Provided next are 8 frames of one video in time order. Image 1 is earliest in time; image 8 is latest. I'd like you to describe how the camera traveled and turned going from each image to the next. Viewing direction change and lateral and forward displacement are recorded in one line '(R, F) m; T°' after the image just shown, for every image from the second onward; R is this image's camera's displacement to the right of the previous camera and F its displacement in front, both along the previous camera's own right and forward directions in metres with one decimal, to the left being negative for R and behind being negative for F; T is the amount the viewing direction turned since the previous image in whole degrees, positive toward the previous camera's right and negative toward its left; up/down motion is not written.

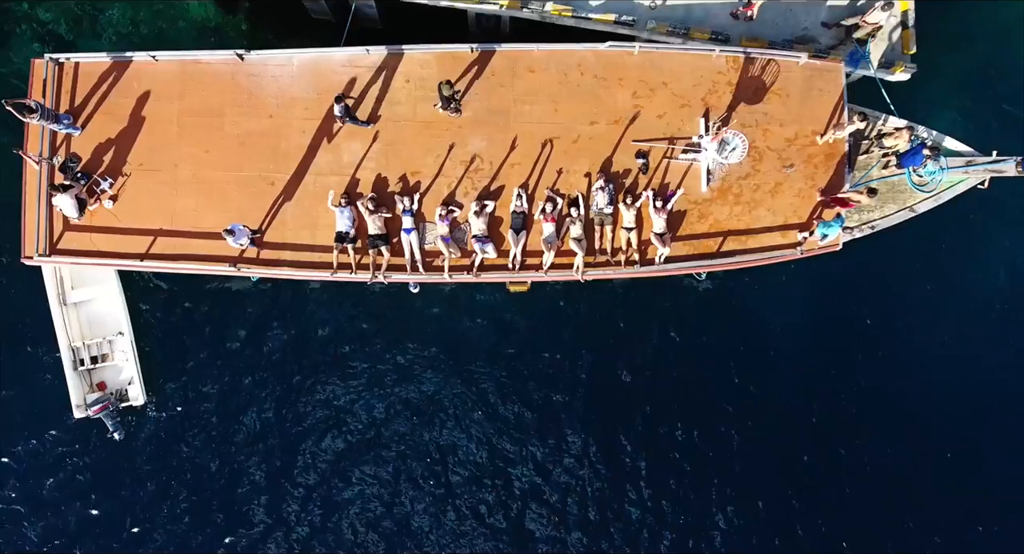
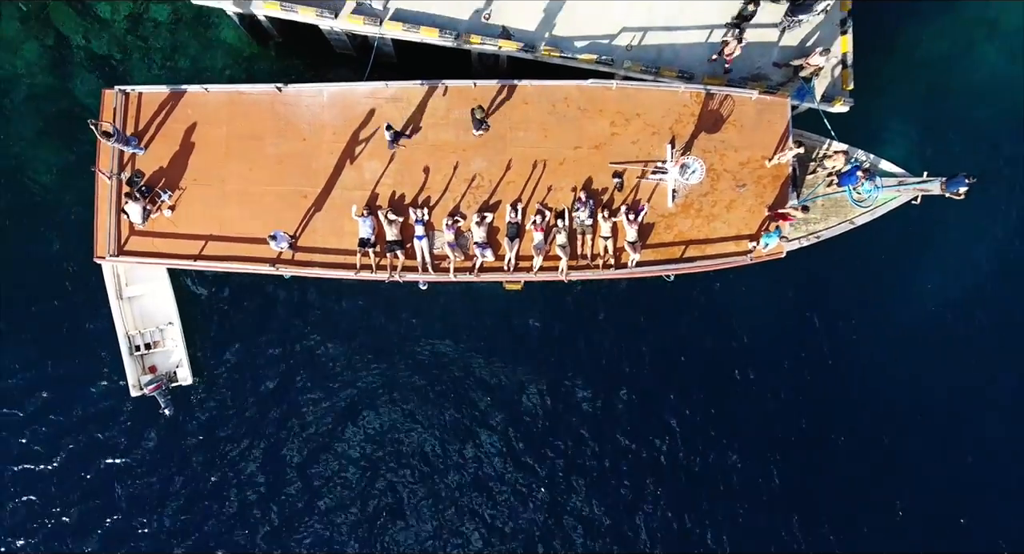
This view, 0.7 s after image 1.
(+0.1, -3.4) m; 0°
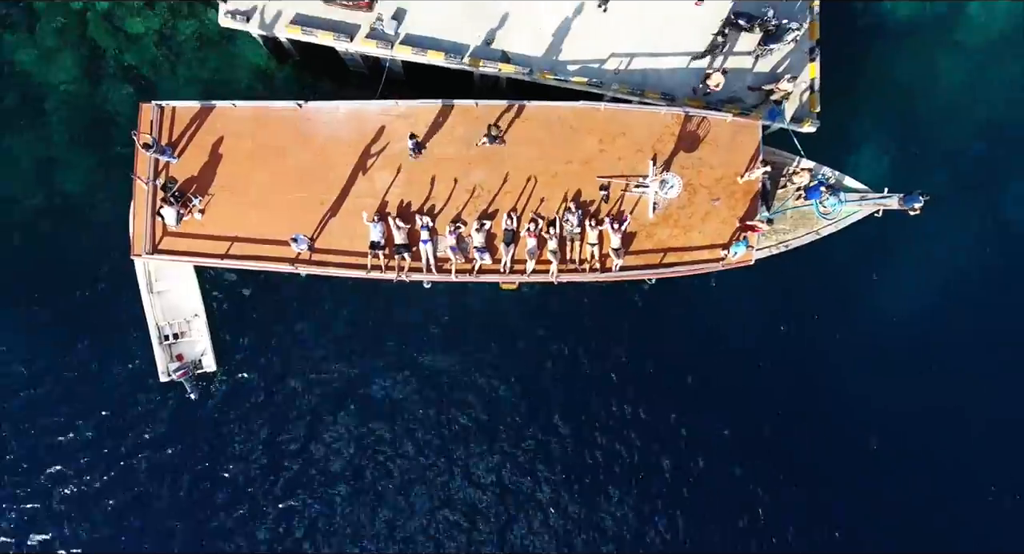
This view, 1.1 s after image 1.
(+0.1, -2.4) m; 0°
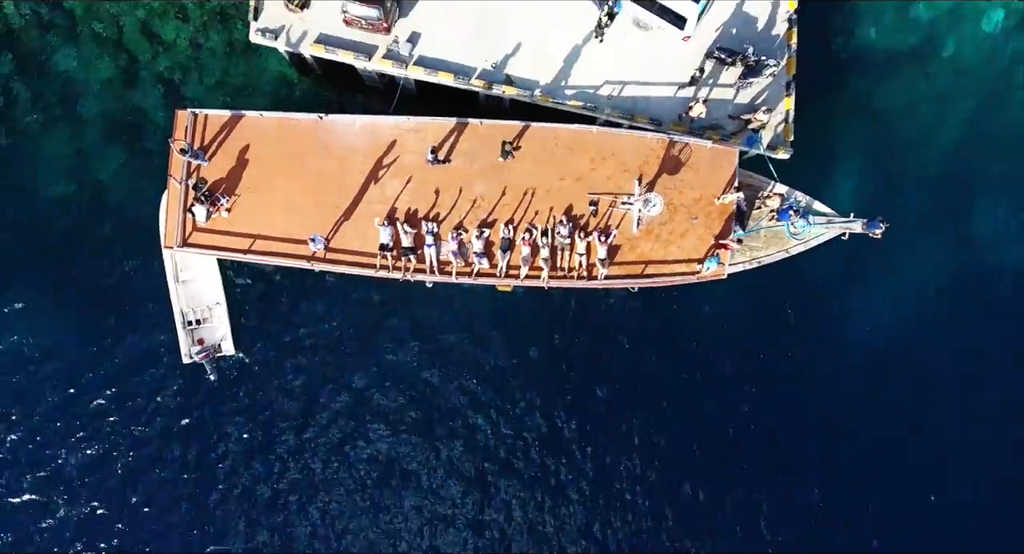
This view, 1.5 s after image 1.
(+0.1, -2.6) m; 0°
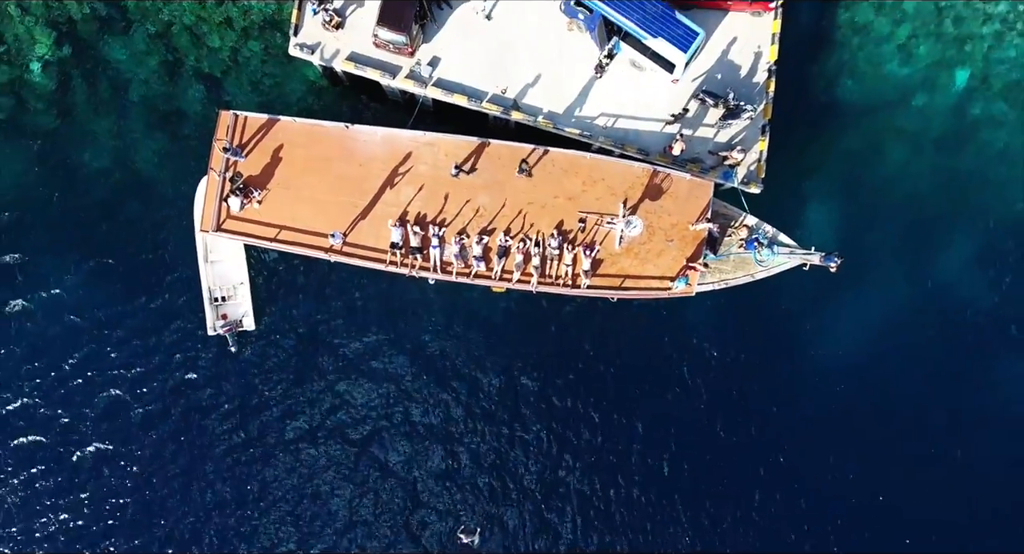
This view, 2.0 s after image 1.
(+0.1, -3.5) m; 0°
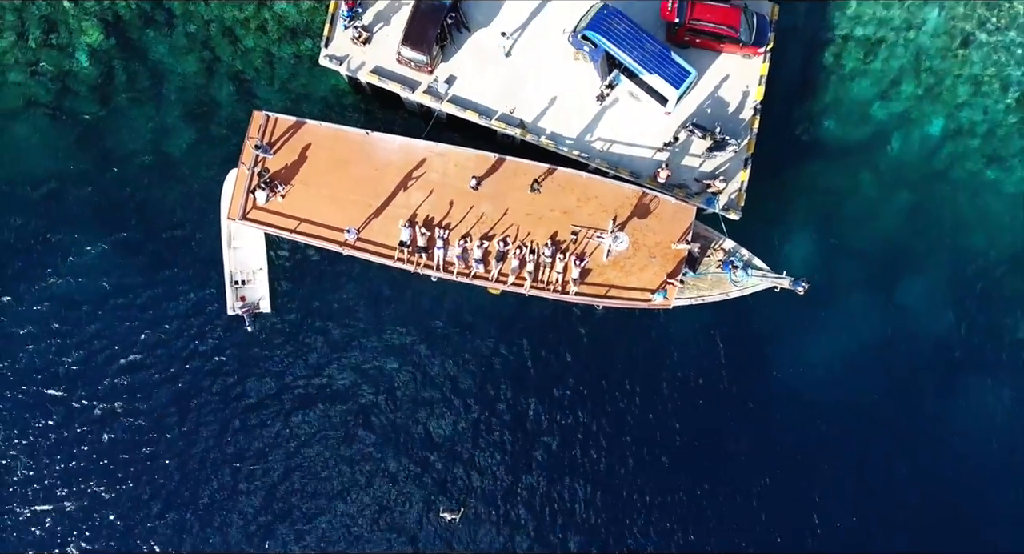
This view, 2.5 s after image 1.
(0.0, -3.1) m; 0°
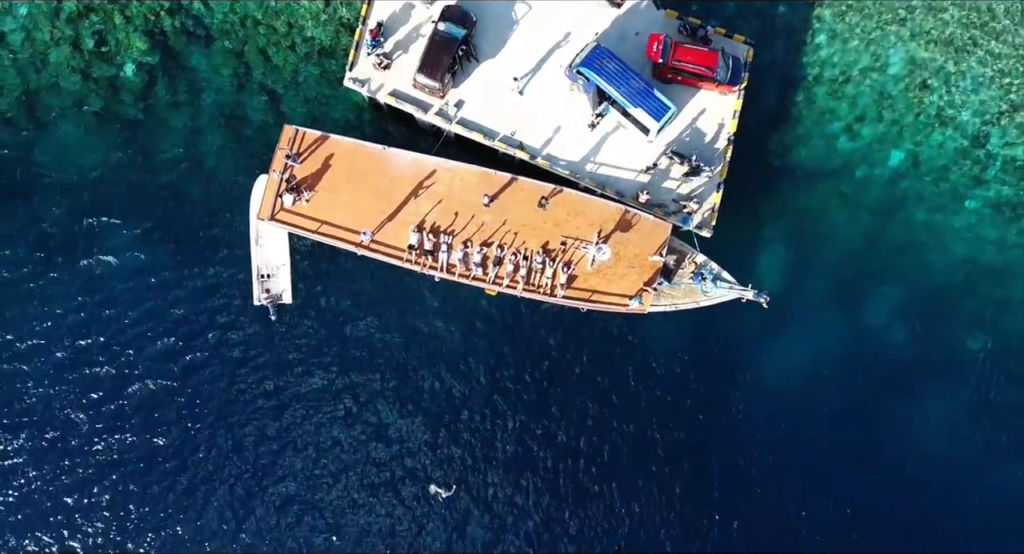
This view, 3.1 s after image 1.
(+0.1, -4.4) m; 0°
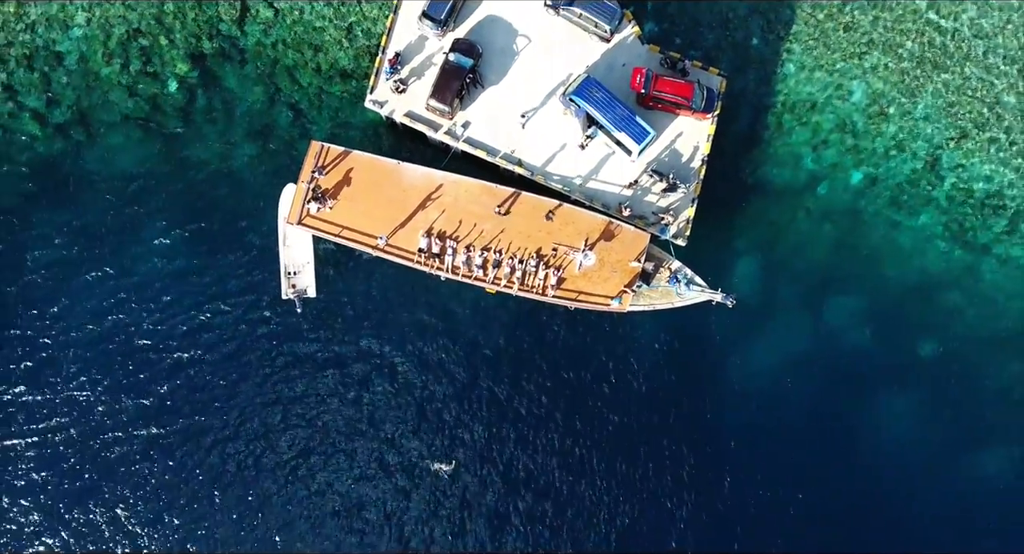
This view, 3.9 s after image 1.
(0.0, -5.3) m; 0°
